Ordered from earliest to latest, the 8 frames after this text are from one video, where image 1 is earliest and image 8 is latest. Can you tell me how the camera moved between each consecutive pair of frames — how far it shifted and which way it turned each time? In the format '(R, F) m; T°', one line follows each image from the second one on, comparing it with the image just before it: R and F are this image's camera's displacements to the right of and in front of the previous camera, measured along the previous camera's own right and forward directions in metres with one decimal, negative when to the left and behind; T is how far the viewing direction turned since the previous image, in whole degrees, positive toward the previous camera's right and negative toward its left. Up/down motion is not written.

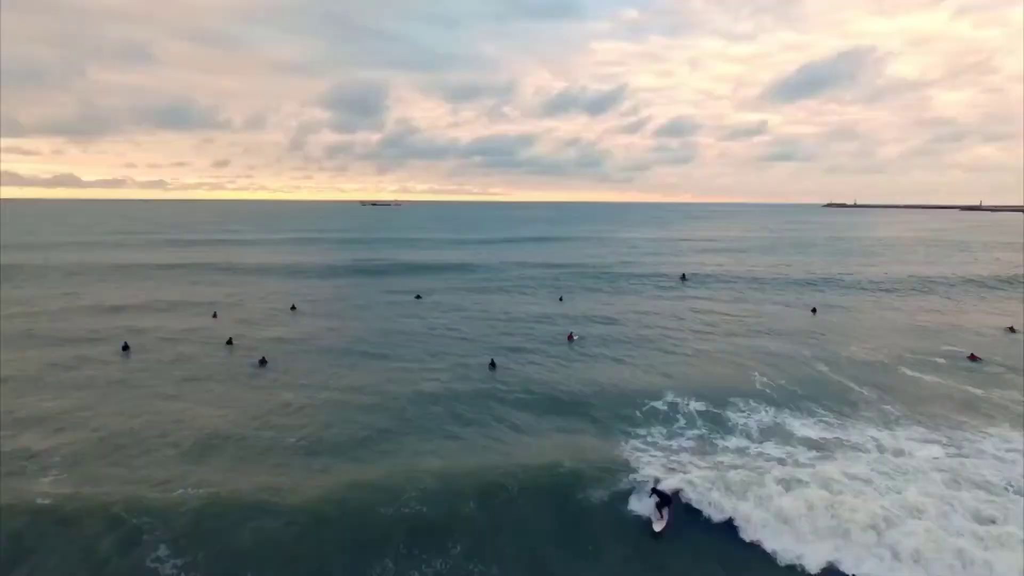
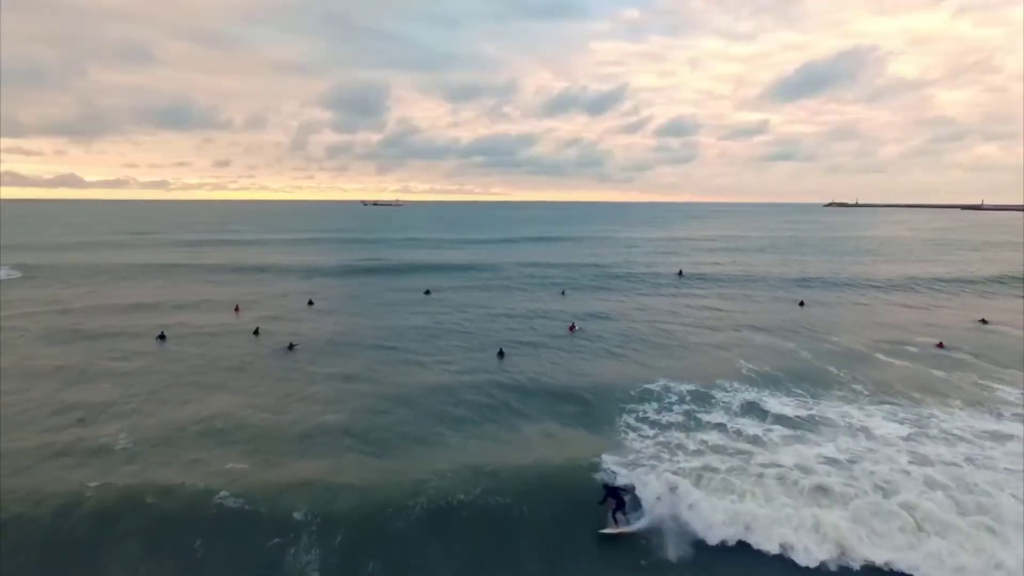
(-1.9, +3.3) m; 0°
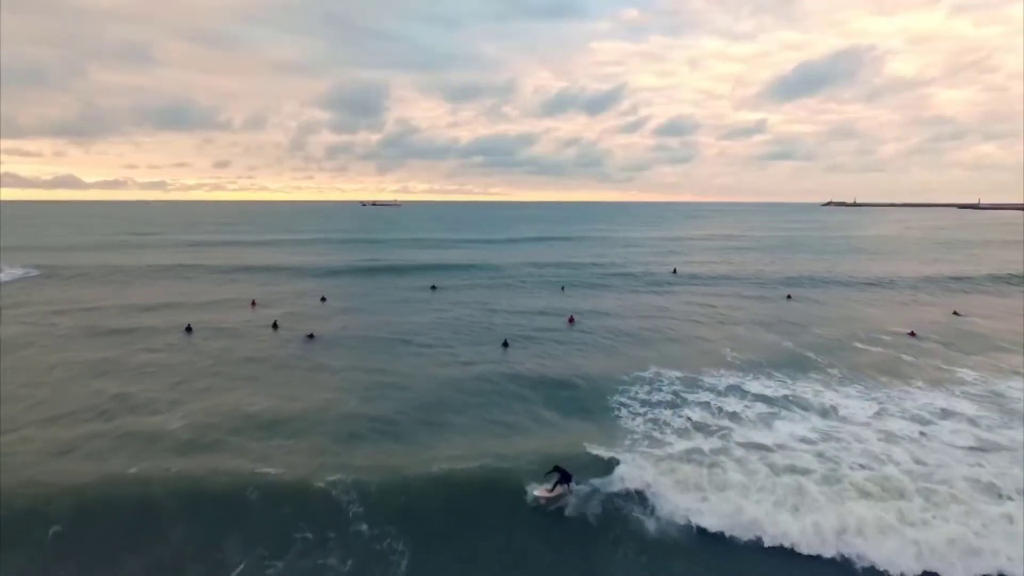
(-0.1, -1.9) m; 0°
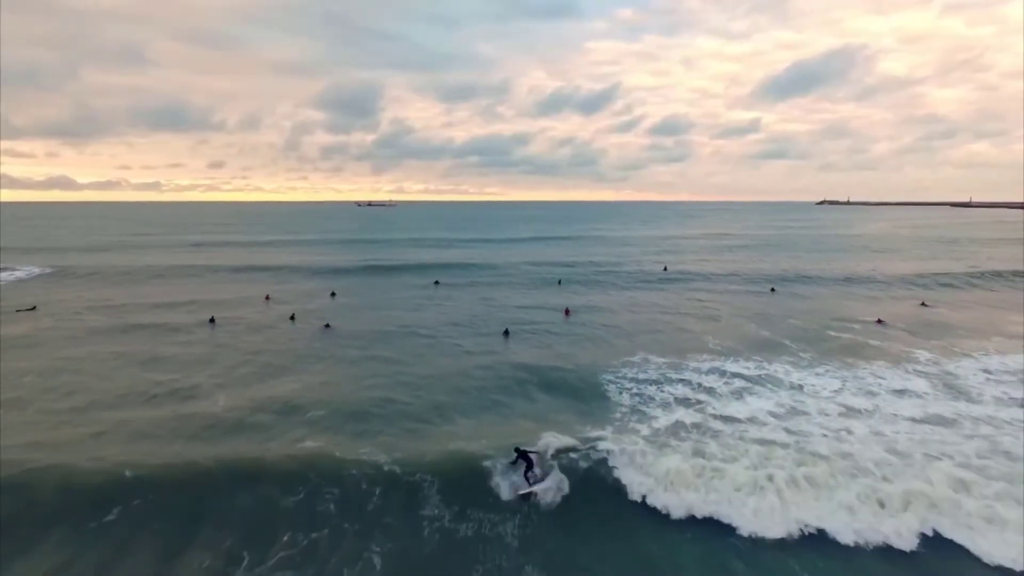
(-0.2, -2.3) m; 0°
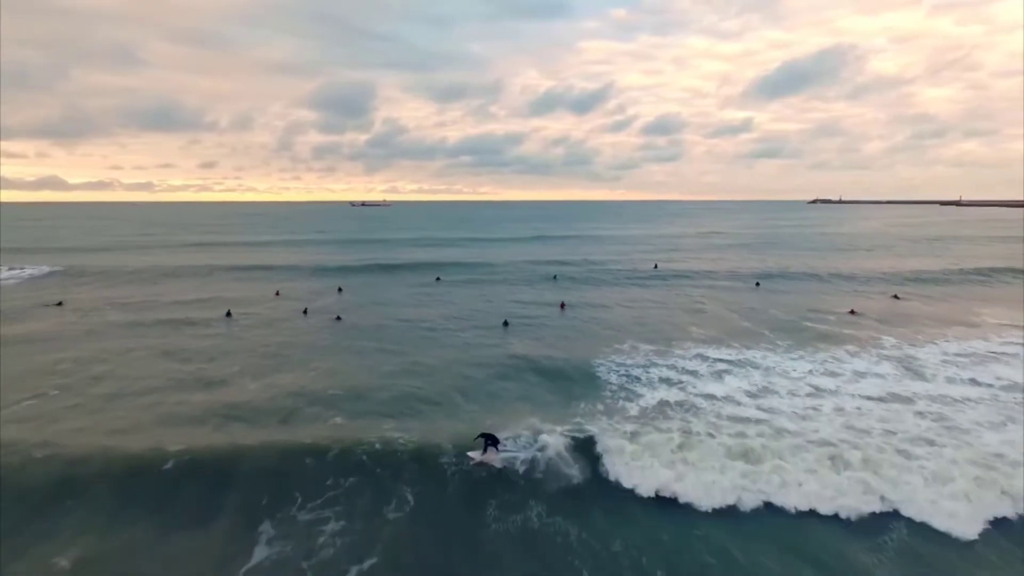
(-0.2, -2.0) m; +1°
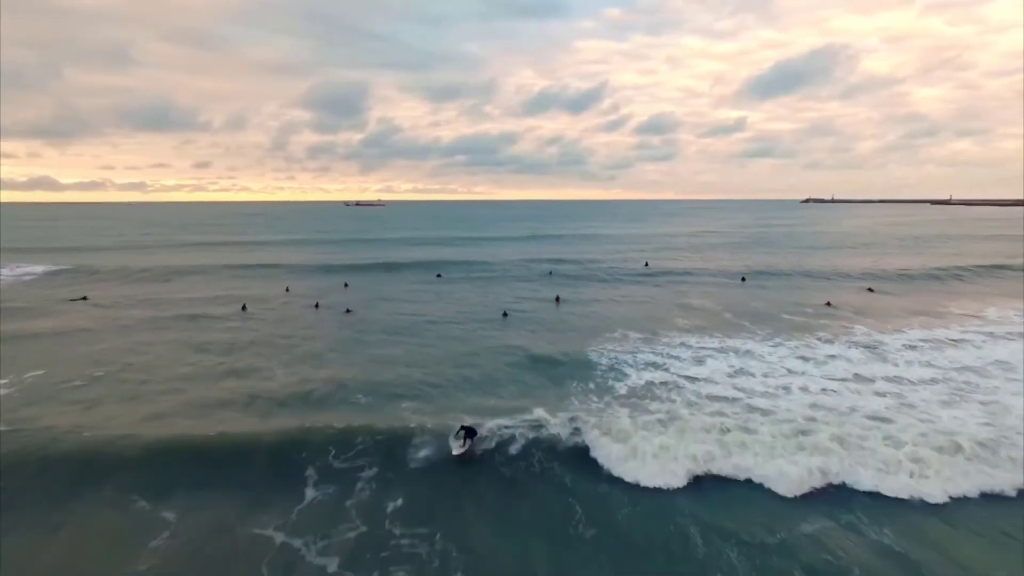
(-0.2, -2.1) m; 0°
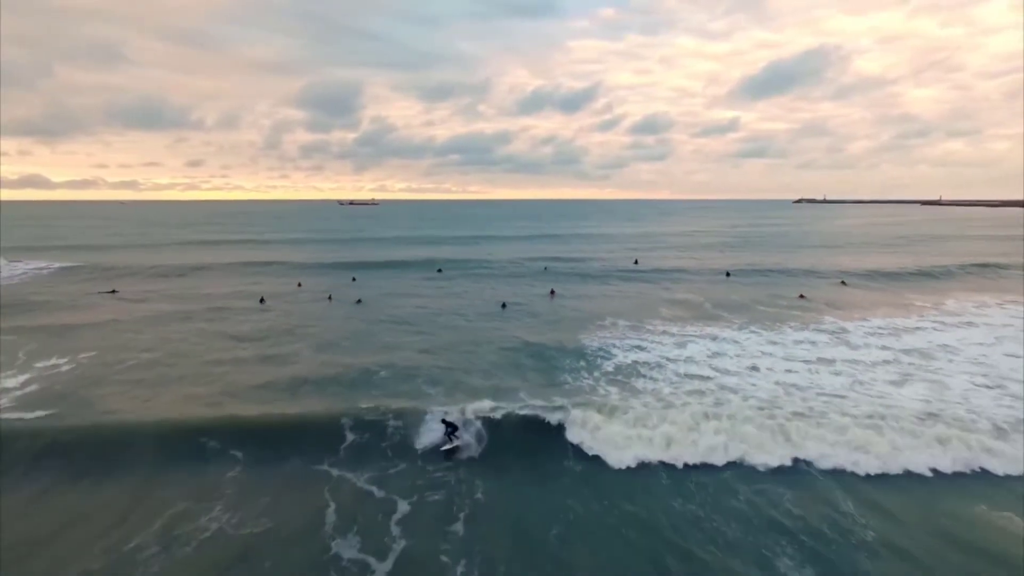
(-0.2, -2.7) m; +1°
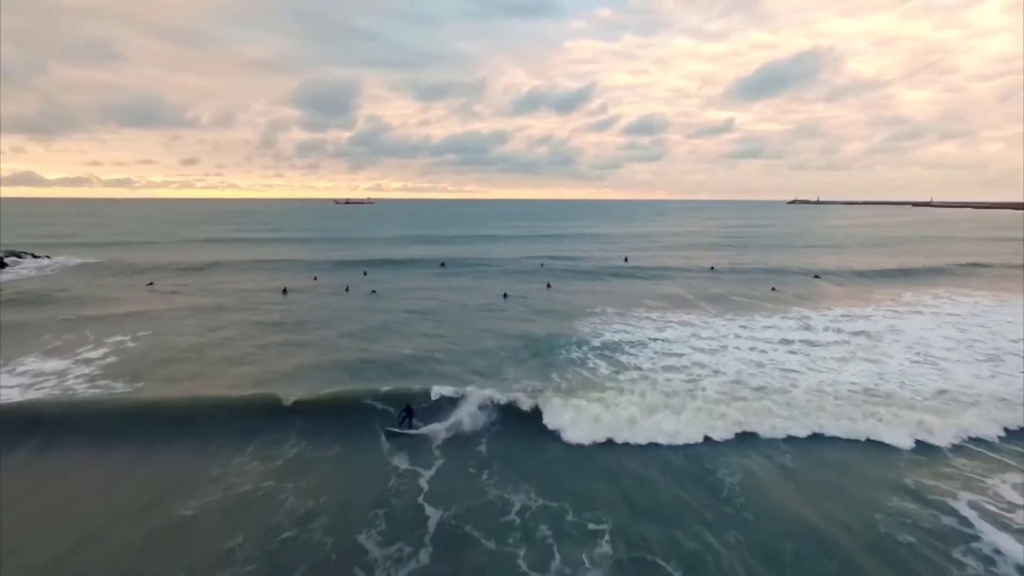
(-0.3, -3.7) m; 0°
